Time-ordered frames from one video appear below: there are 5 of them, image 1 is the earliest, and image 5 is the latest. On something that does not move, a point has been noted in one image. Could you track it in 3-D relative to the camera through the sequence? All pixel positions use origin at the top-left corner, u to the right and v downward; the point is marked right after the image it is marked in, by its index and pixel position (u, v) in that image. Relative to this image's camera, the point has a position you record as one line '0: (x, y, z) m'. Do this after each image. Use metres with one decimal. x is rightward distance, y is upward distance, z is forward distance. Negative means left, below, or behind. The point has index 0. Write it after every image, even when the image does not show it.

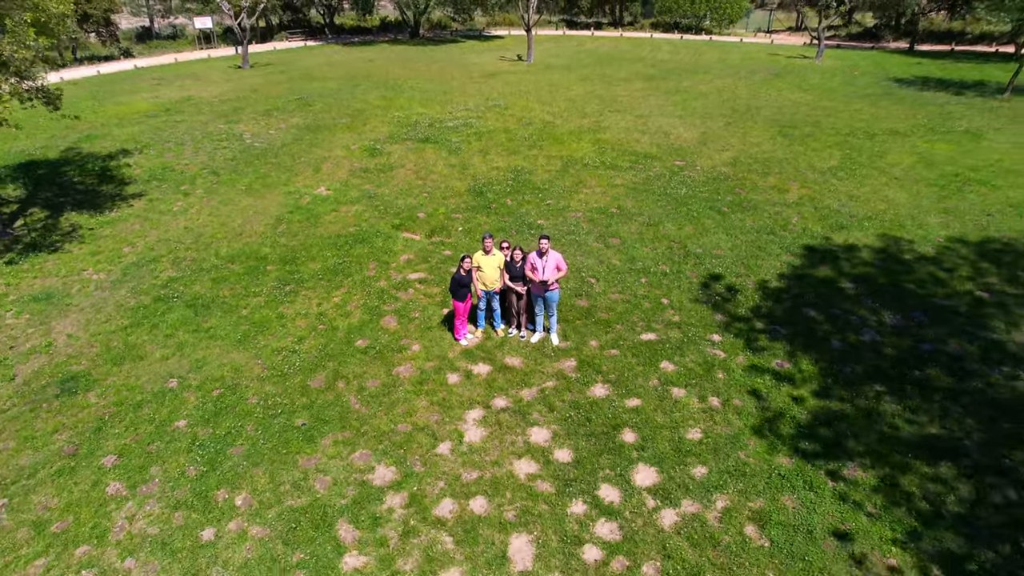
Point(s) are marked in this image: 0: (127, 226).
0: (-8.5, +1.4, +14.9) m
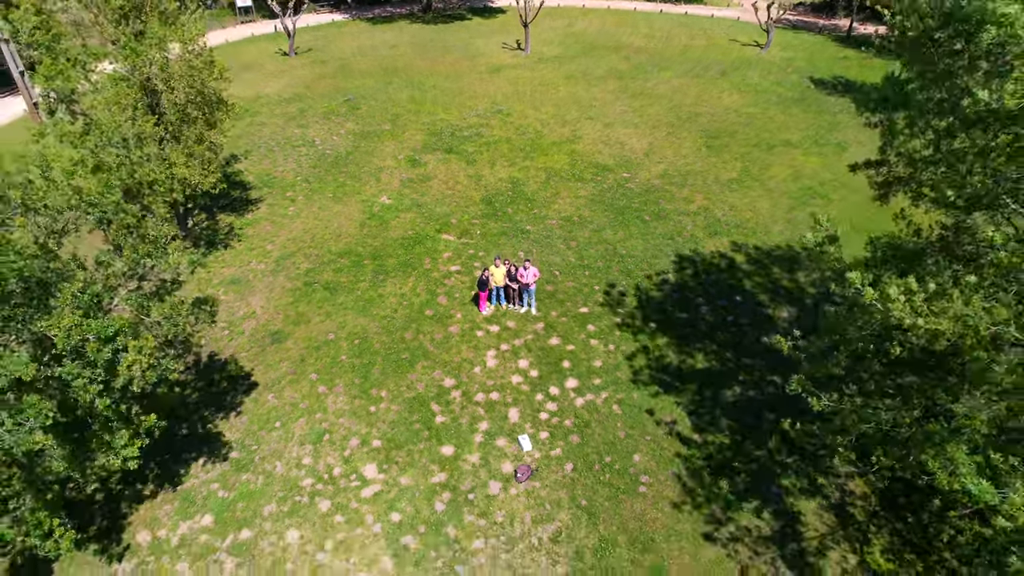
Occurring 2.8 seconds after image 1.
0: (-8.5, +2.1, +23.1) m
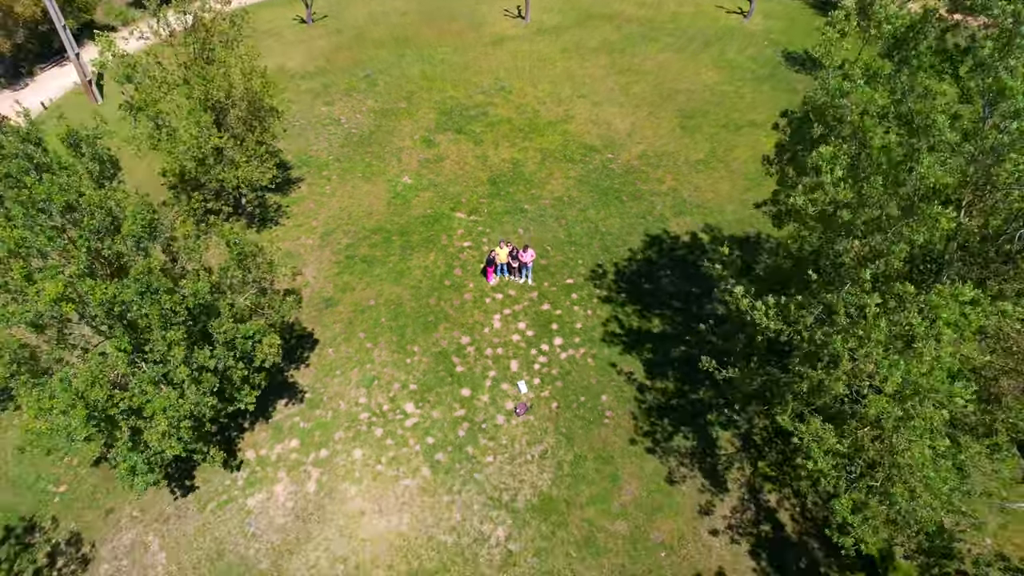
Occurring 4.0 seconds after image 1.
0: (-8.5, +3.4, +27.8) m
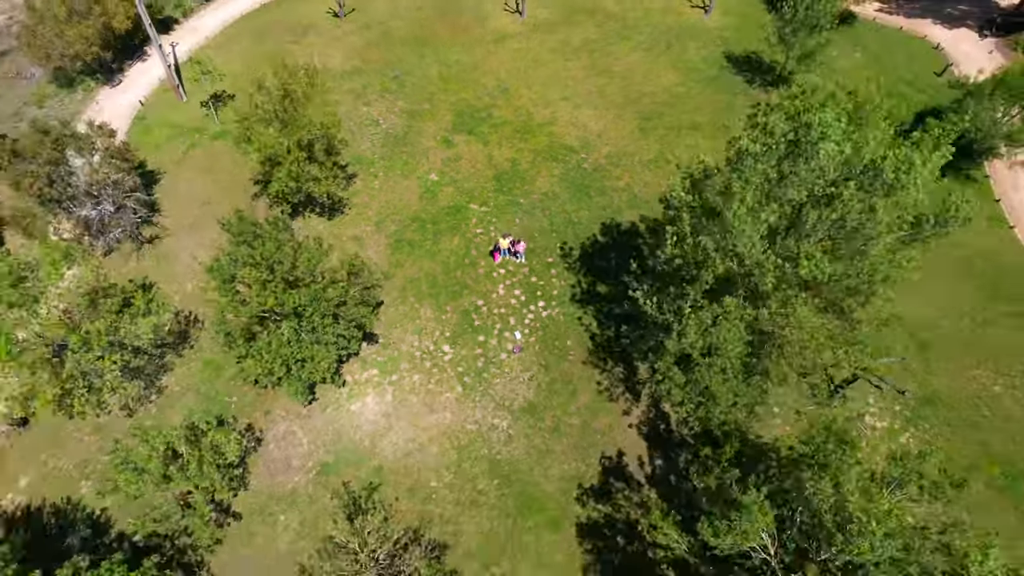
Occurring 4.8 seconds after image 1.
0: (-8.5, +5.1, +38.3) m
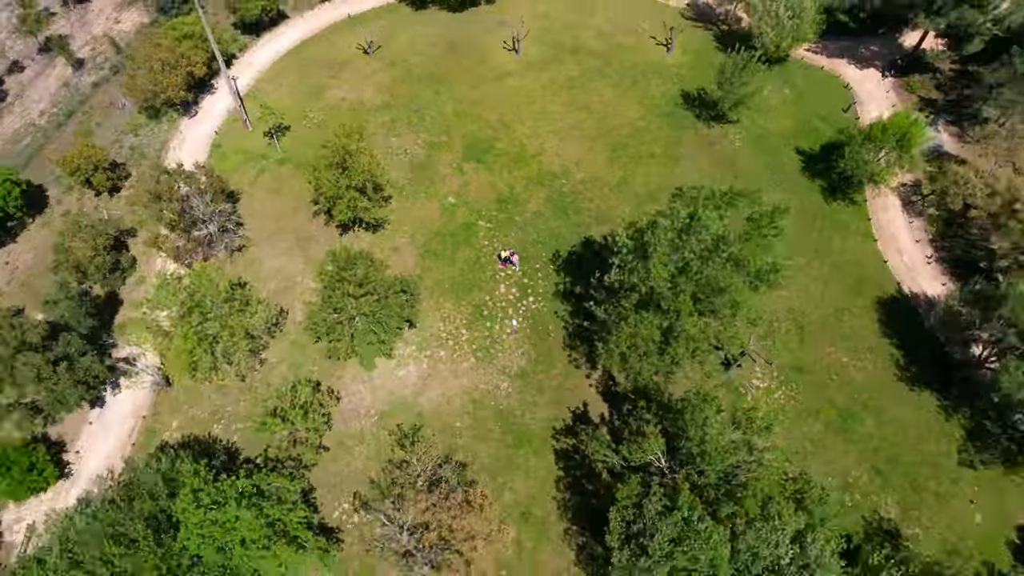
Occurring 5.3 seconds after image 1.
0: (-8.7, +5.5, +50.9) m
